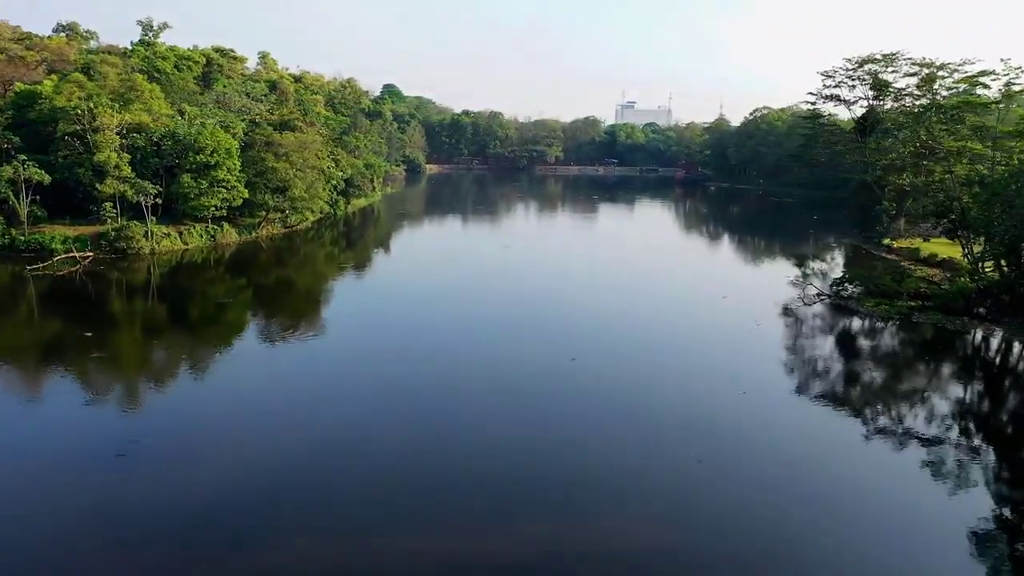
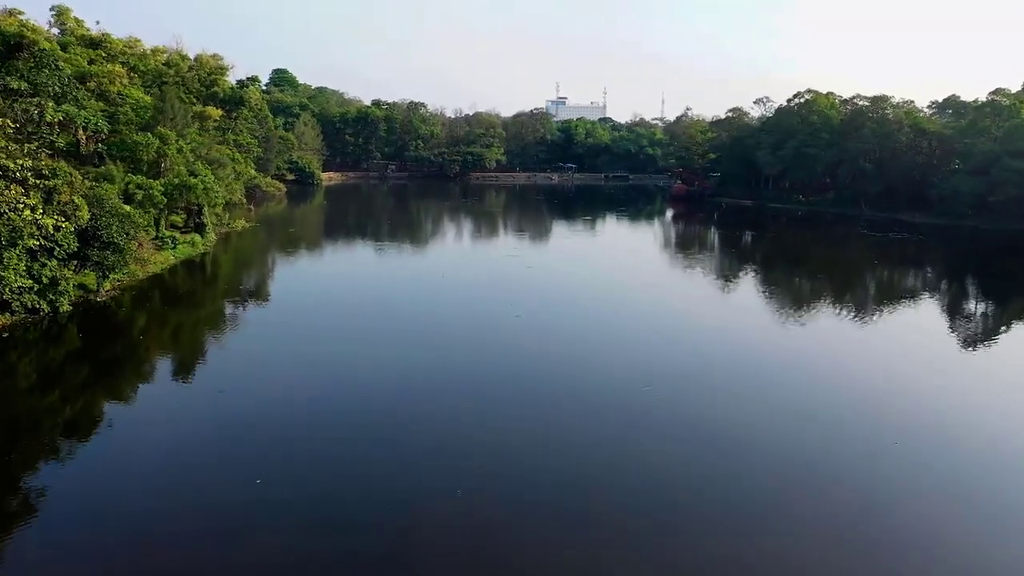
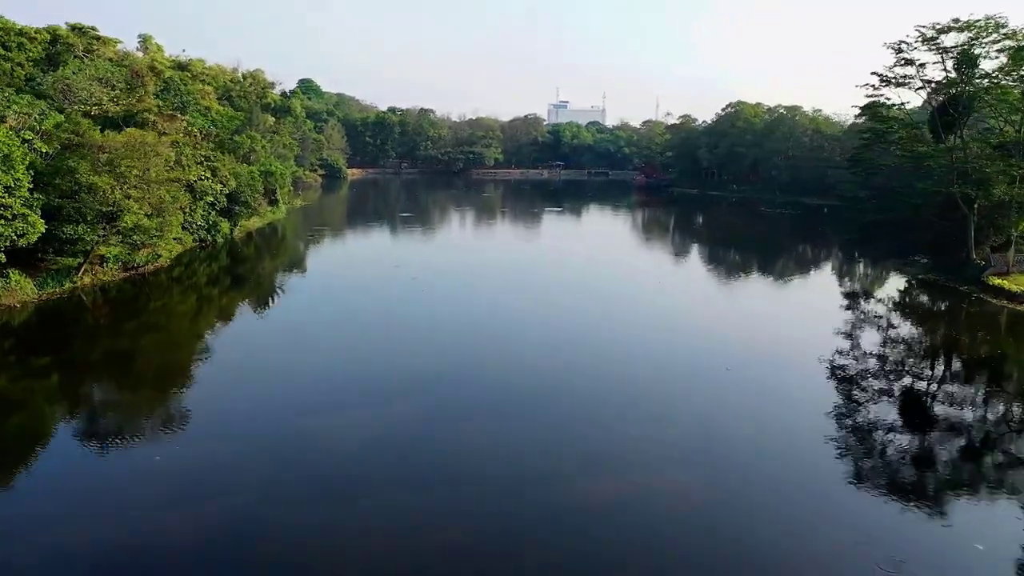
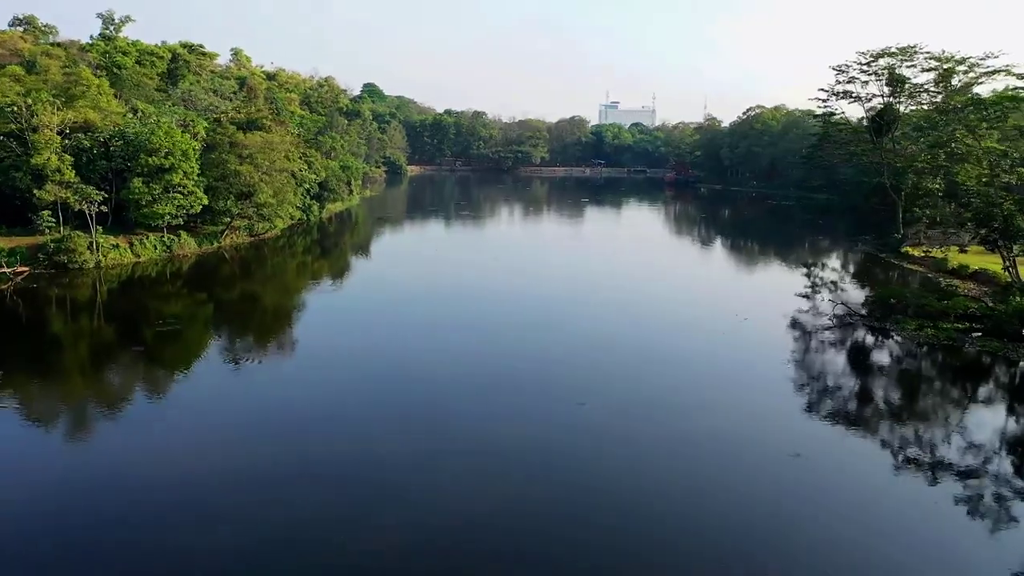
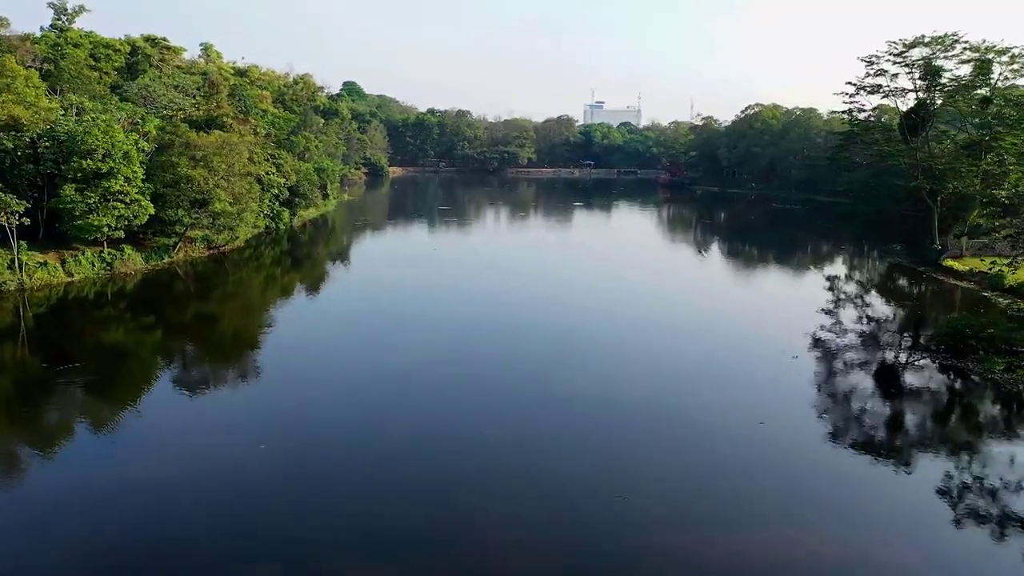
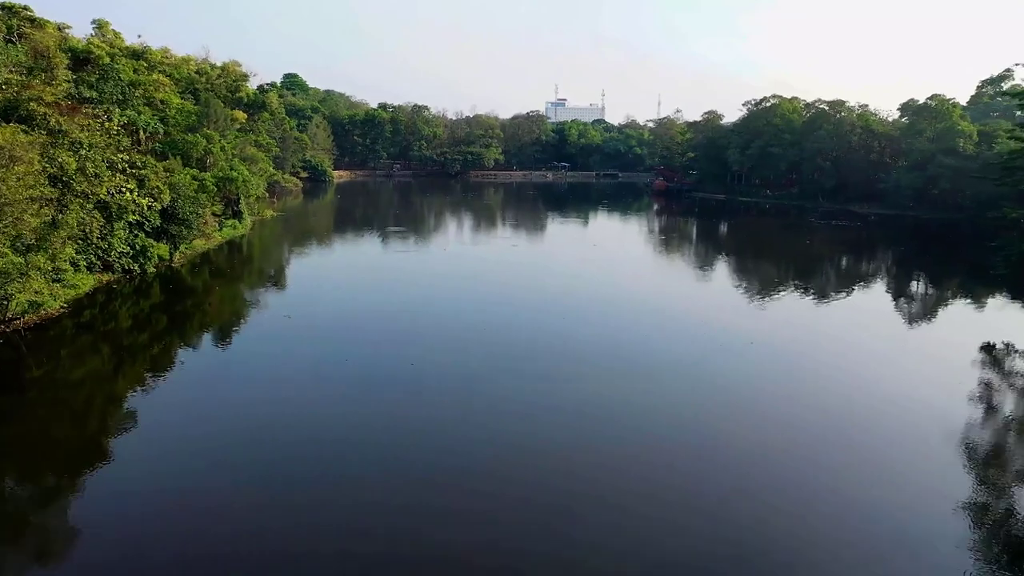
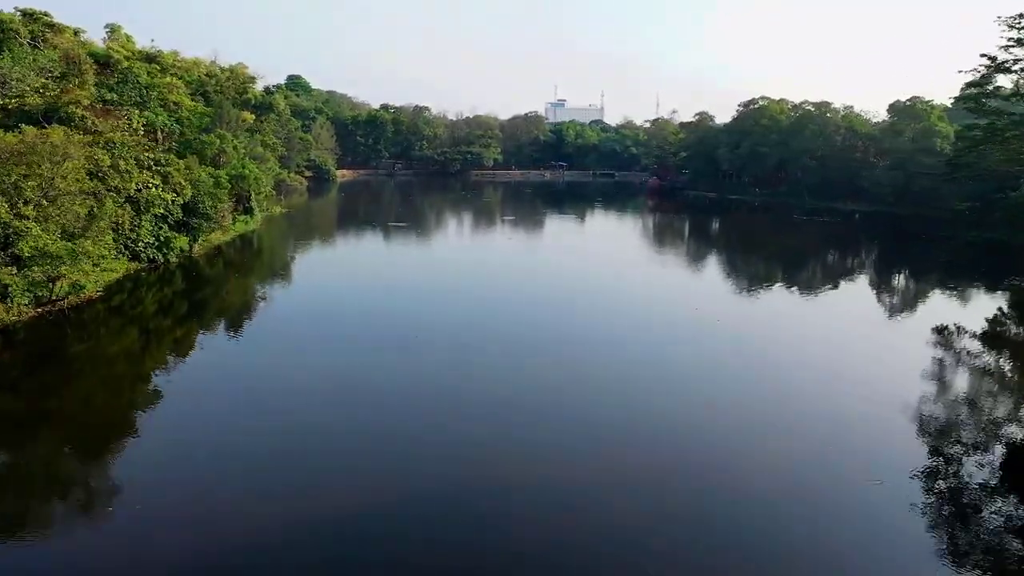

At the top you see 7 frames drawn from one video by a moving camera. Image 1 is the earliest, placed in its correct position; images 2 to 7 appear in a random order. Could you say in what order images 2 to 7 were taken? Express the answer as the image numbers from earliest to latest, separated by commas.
4, 5, 3, 7, 6, 2
